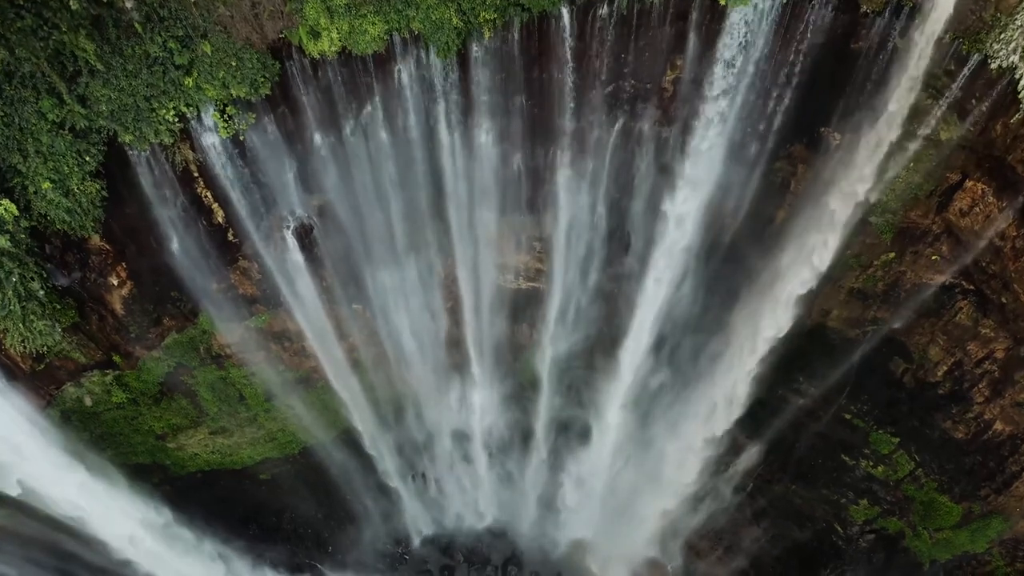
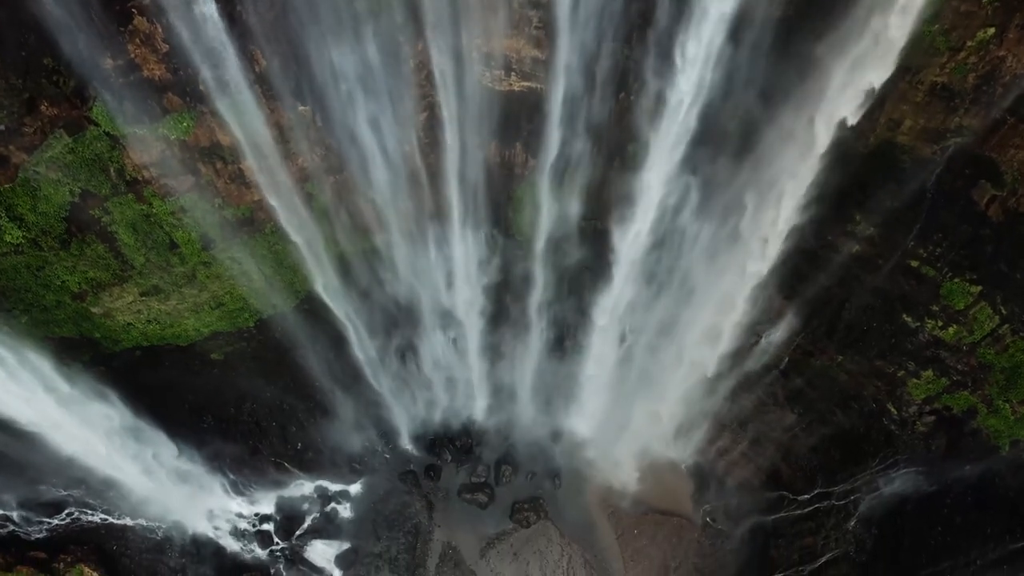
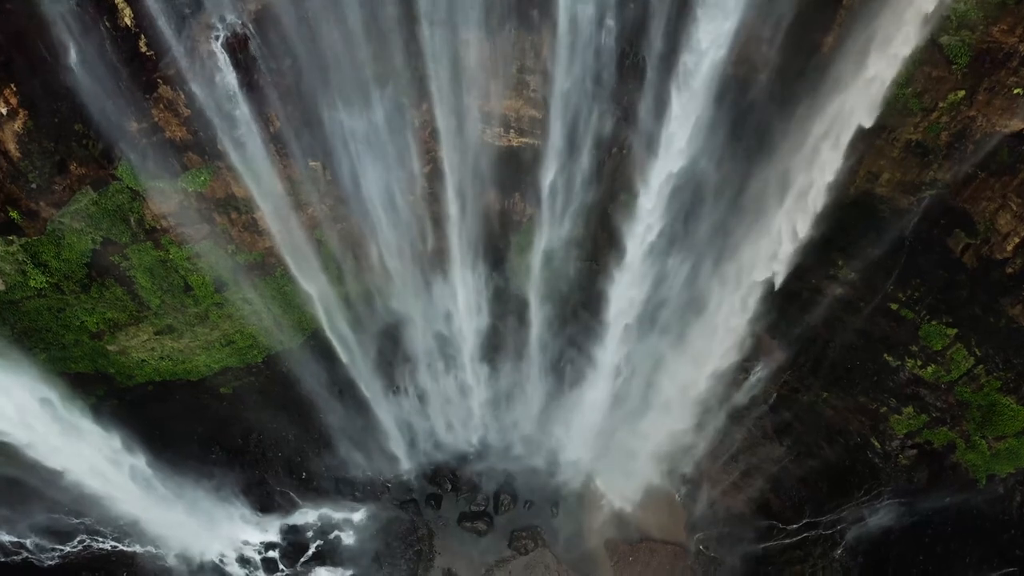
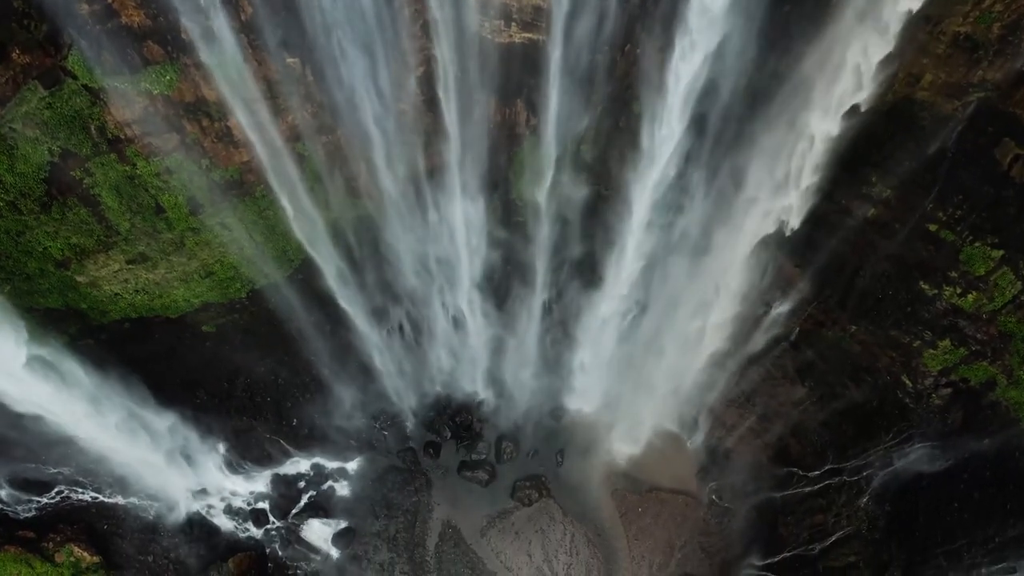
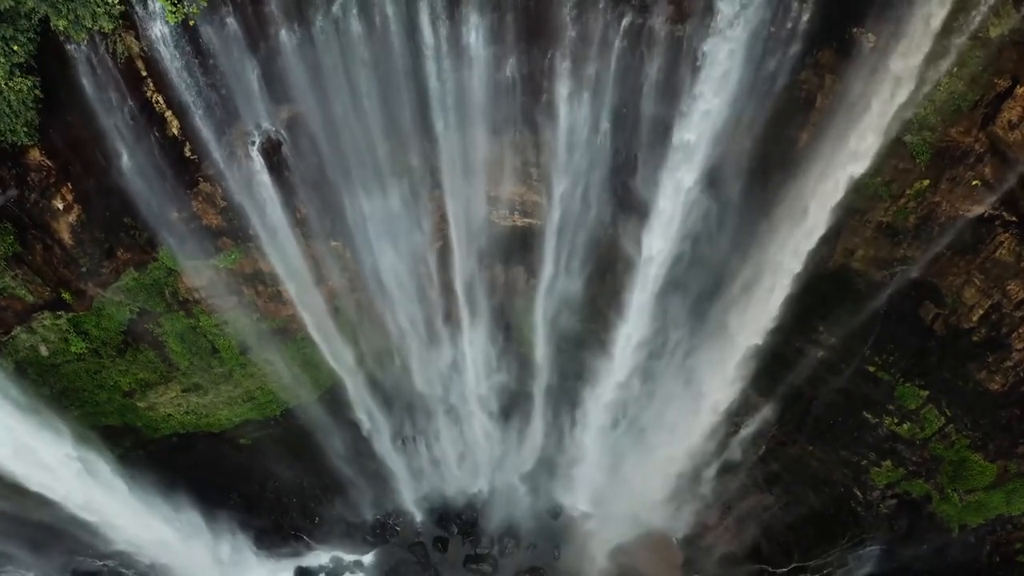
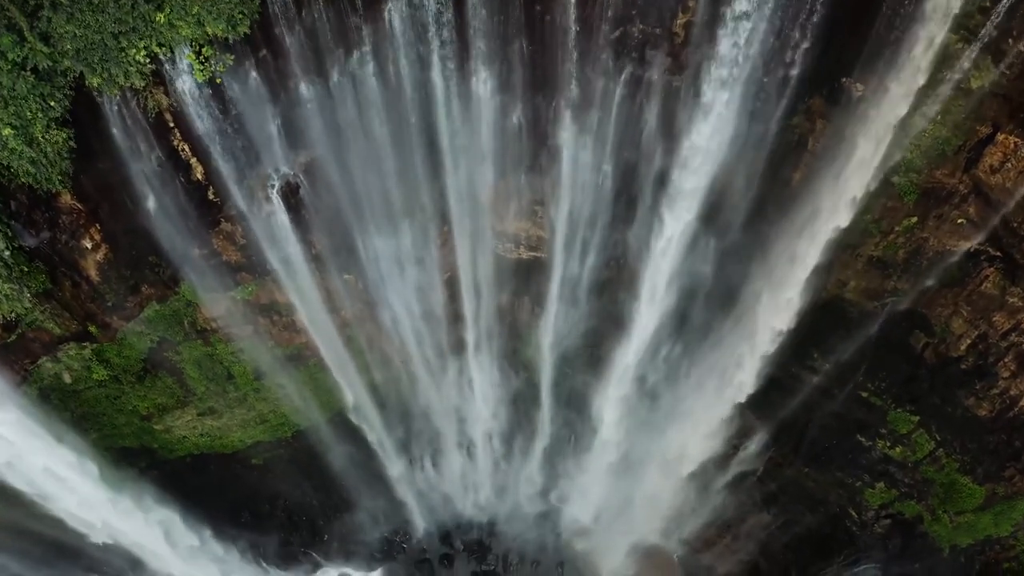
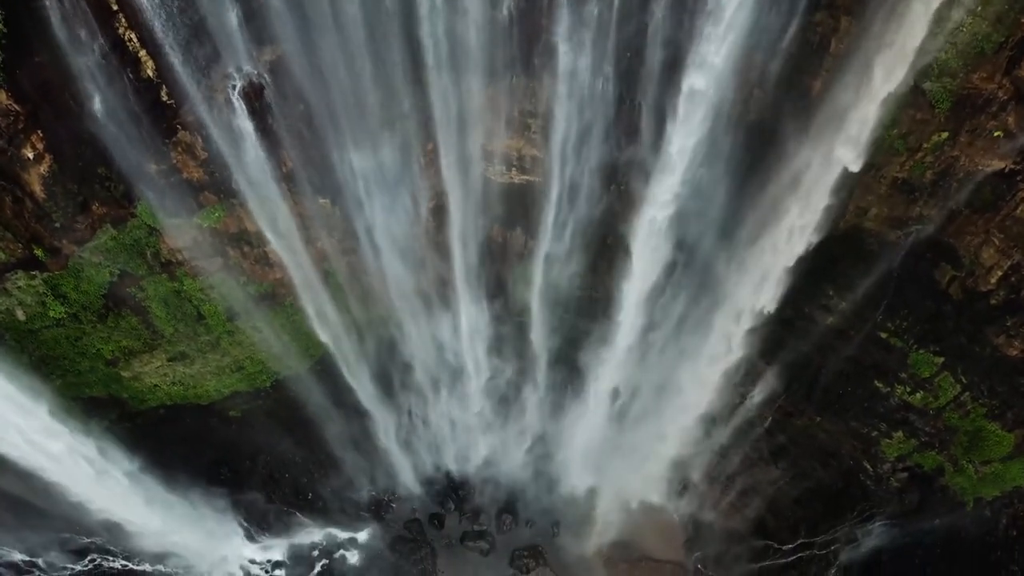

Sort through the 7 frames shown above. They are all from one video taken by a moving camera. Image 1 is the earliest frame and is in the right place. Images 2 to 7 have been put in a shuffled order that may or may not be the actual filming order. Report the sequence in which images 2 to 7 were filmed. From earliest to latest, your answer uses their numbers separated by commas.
6, 5, 7, 3, 2, 4
